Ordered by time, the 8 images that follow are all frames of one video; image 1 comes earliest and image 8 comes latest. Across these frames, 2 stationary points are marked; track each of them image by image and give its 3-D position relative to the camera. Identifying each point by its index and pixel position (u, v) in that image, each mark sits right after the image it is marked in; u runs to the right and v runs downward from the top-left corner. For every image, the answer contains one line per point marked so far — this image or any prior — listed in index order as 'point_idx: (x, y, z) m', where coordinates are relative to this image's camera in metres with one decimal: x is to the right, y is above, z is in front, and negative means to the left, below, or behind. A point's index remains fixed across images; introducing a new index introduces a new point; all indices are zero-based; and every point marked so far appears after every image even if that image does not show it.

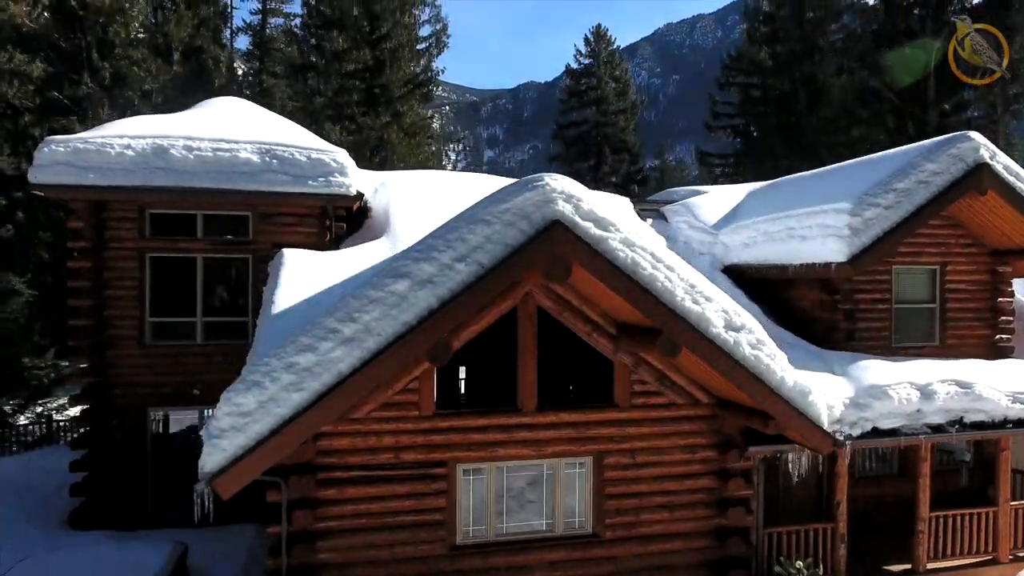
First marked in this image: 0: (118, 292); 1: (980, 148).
0: (-4.0, 0.0, +6.6) m
1: (+4.4, +1.3, +6.1) m
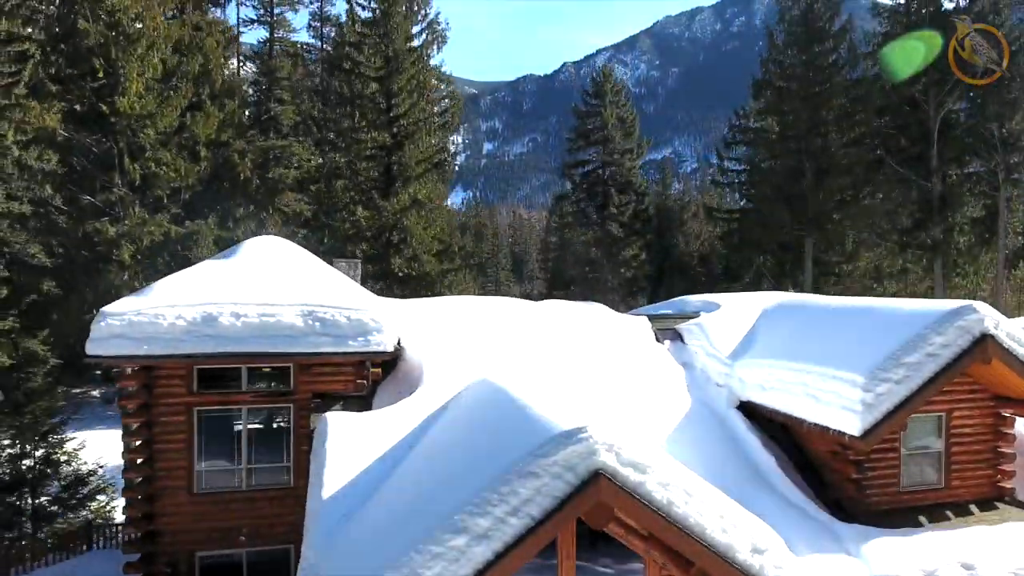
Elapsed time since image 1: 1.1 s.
0: (-3.7, -1.7, +7.0) m
1: (+4.7, -0.3, +6.5) m
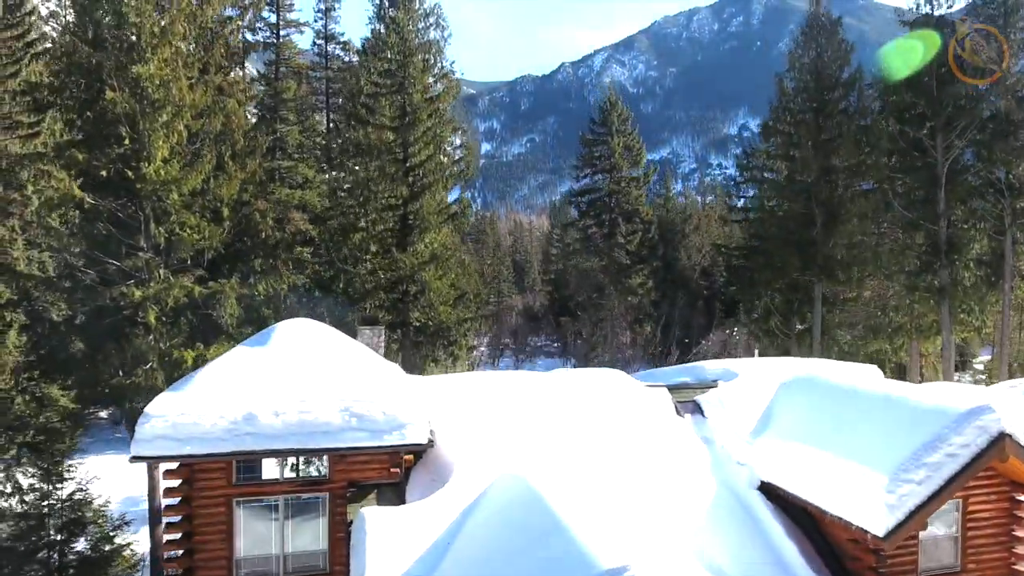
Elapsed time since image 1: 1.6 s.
0: (-3.4, -2.7, +7.2) m
1: (+5.0, -1.4, +6.7) m
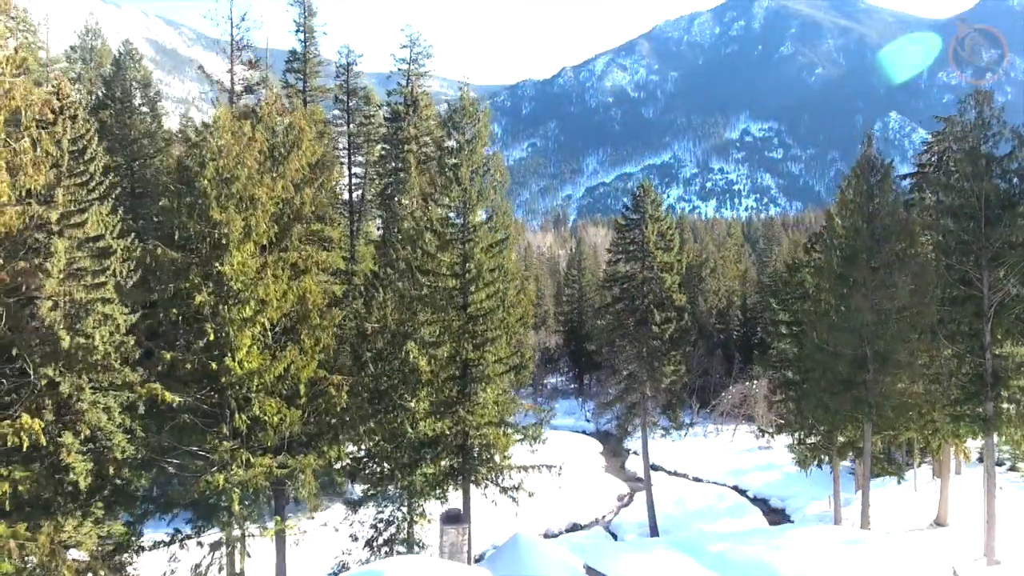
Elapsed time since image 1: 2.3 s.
0: (-2.1, -5.9, +7.4) m
1: (+6.3, -4.6, +6.9) m
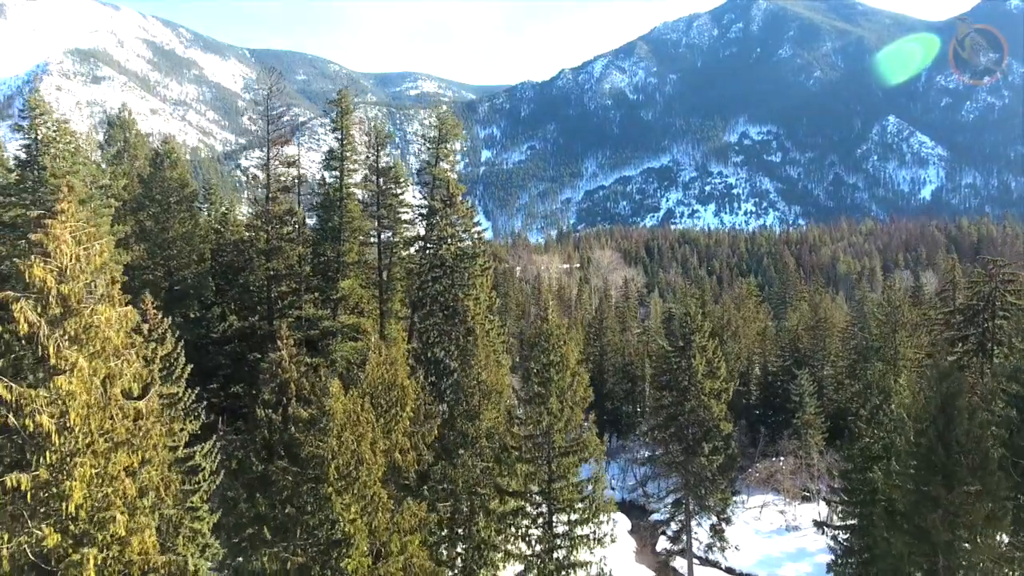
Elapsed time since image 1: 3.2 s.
0: (-0.1, -10.9, +7.7) m
1: (+8.3, -9.5, +7.2) m
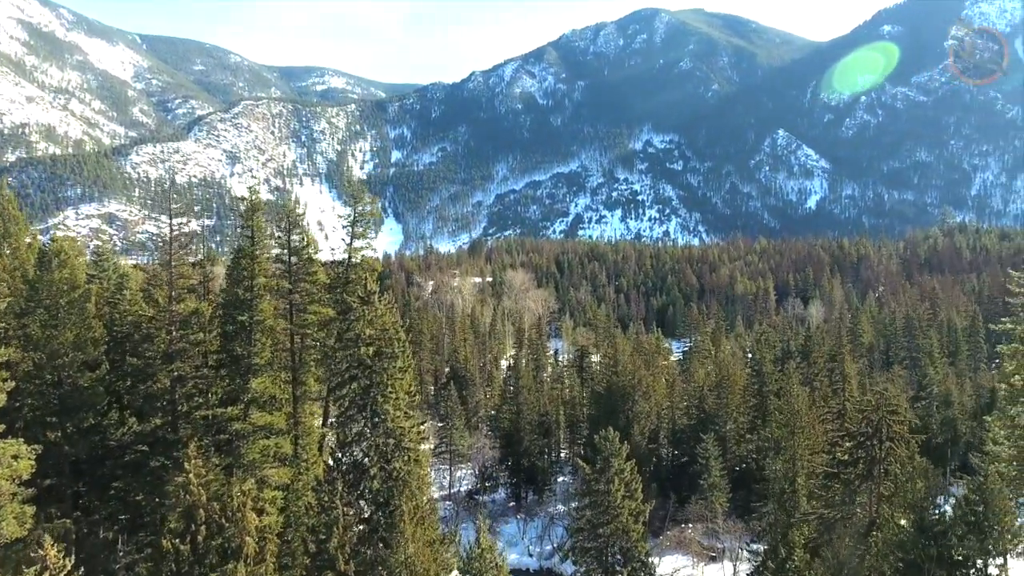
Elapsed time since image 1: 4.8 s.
0: (-0.7, -16.0, +7.8) m
1: (+7.7, -14.6, +8.4) m
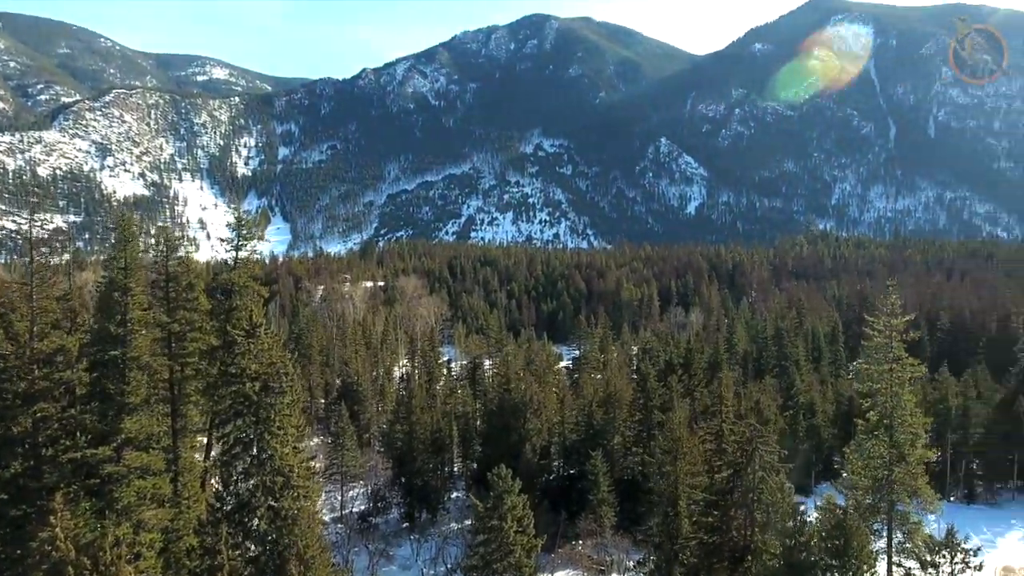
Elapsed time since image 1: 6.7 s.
0: (-1.8, -17.5, +7.5) m
1: (+6.3, -16.1, +9.5) m
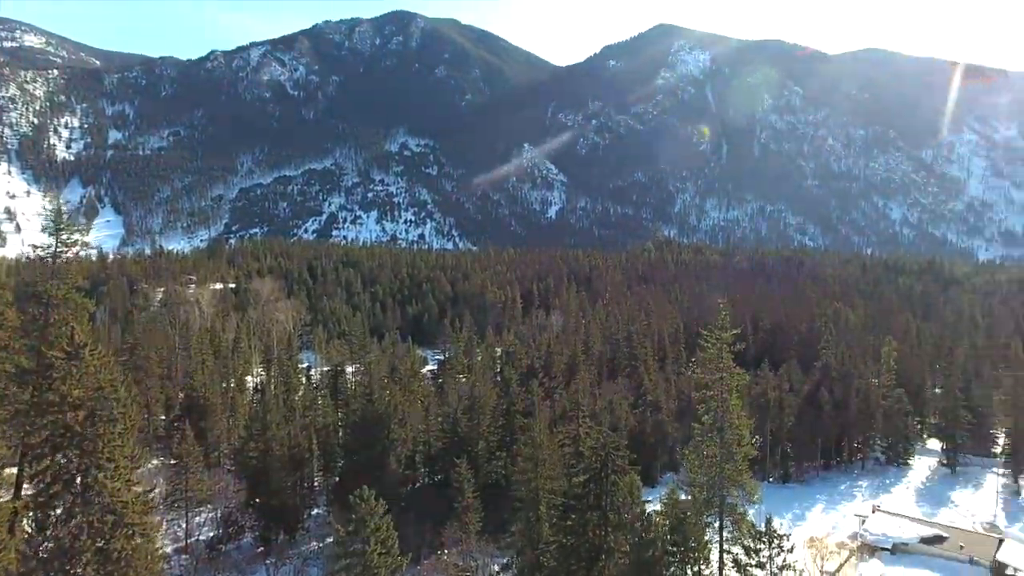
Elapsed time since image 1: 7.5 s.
0: (-3.4, -18.3, +7.1) m
1: (+4.2, -16.9, +10.7) m
